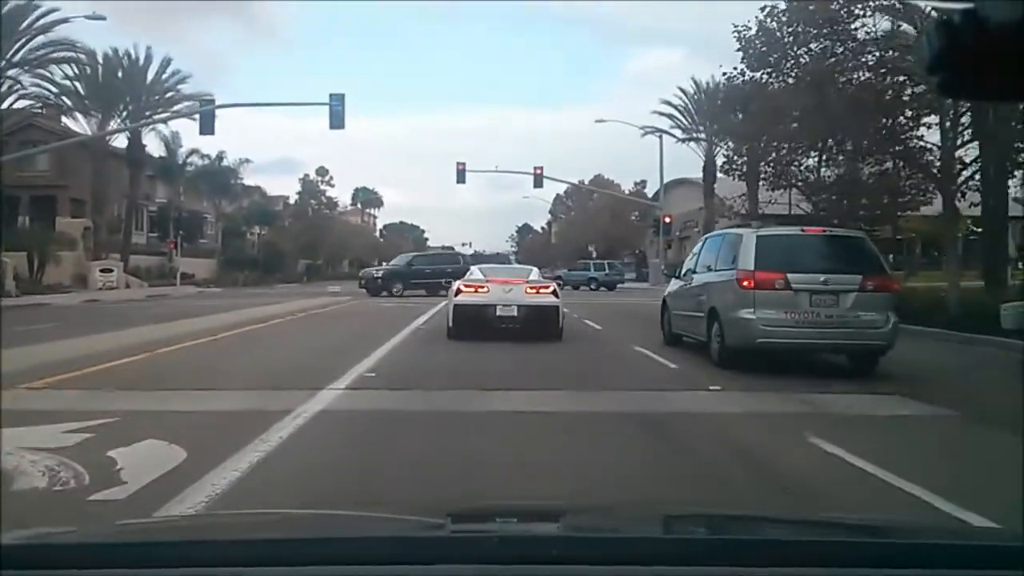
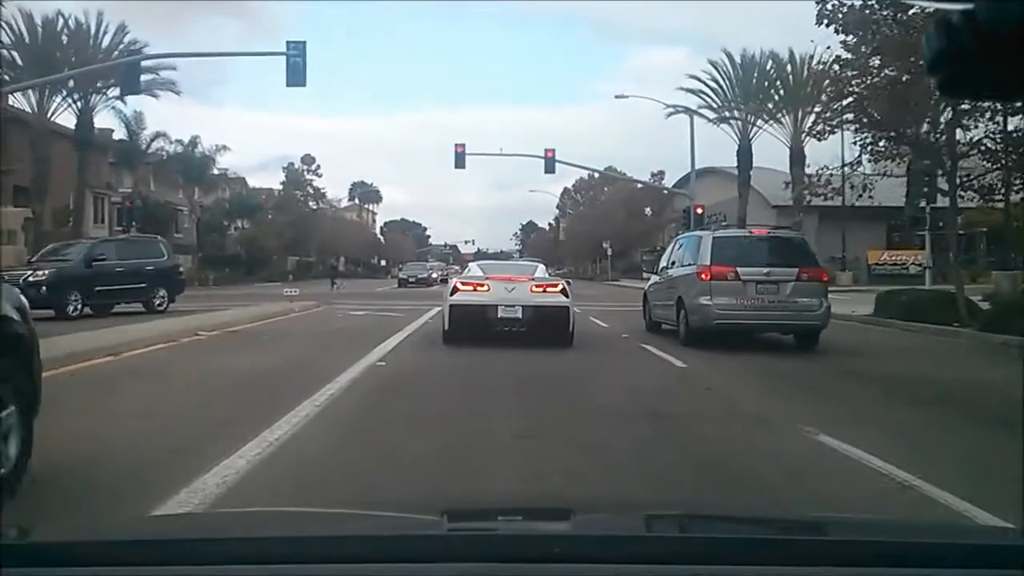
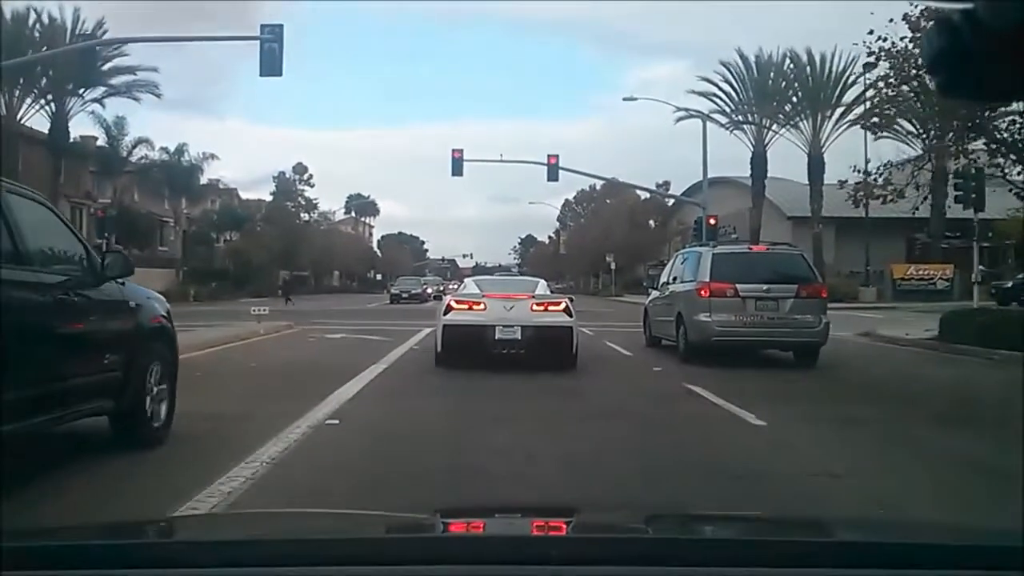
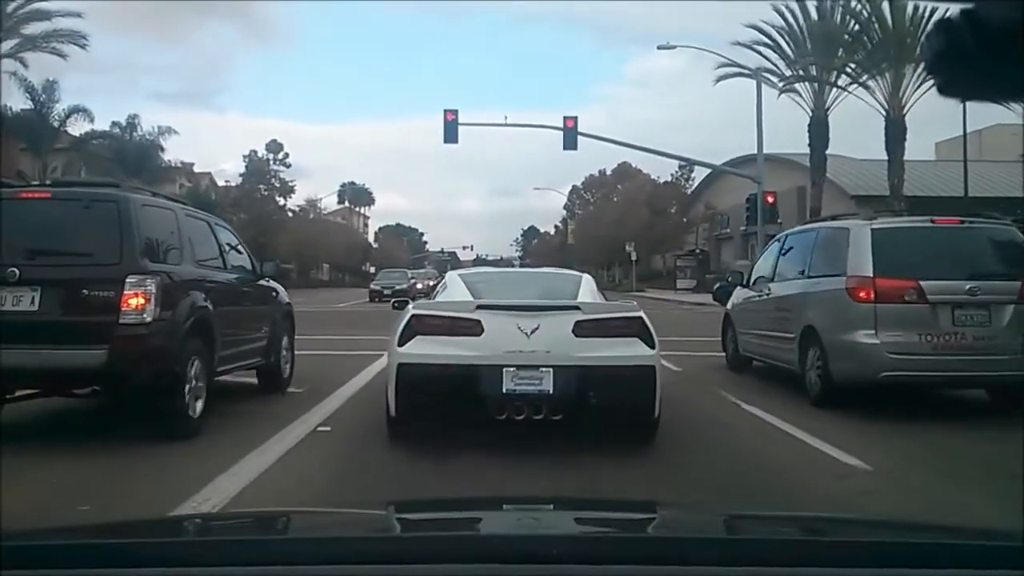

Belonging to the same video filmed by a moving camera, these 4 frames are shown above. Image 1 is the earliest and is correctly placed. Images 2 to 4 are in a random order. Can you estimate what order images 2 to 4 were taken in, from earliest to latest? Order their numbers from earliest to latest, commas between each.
2, 3, 4
